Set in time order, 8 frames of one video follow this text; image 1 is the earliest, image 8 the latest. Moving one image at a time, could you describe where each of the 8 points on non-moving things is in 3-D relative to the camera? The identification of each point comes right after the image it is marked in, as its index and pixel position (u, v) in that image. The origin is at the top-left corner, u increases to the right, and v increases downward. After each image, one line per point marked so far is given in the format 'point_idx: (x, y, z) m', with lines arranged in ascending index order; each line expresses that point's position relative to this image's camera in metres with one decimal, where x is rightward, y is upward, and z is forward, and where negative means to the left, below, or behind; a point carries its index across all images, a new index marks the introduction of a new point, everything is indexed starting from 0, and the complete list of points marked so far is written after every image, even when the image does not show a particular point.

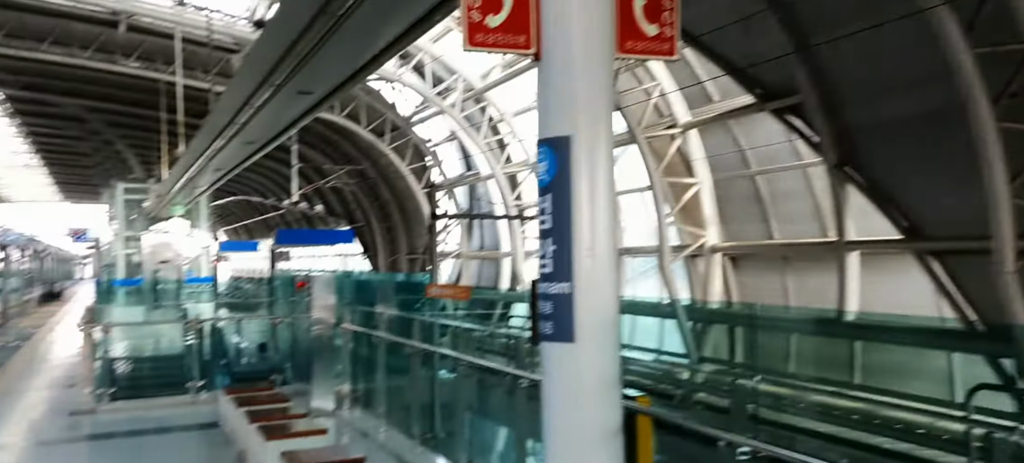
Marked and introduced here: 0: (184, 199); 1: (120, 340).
0: (-7.2, +0.7, +16.3) m
1: (-5.1, -1.4, +9.5) m
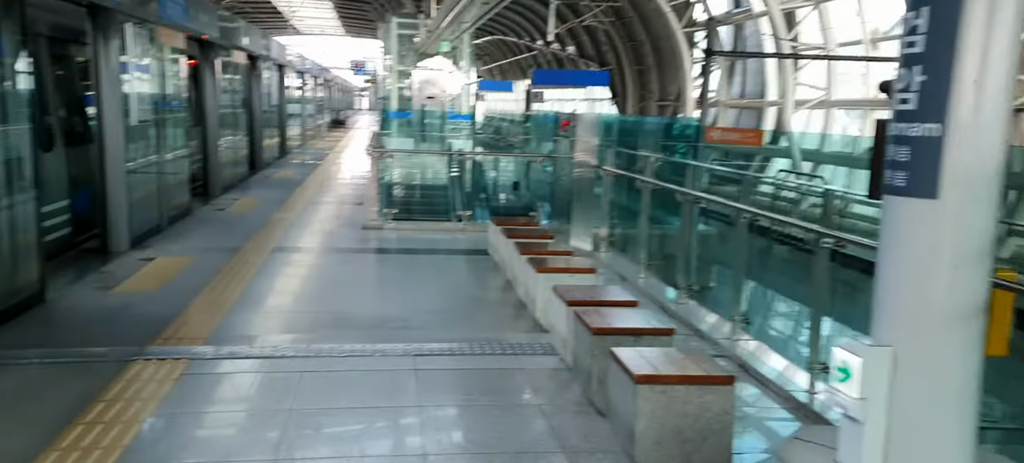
0: (-1.4, +4.4, +16.8) m
1: (-1.7, +0.9, +10.3) m
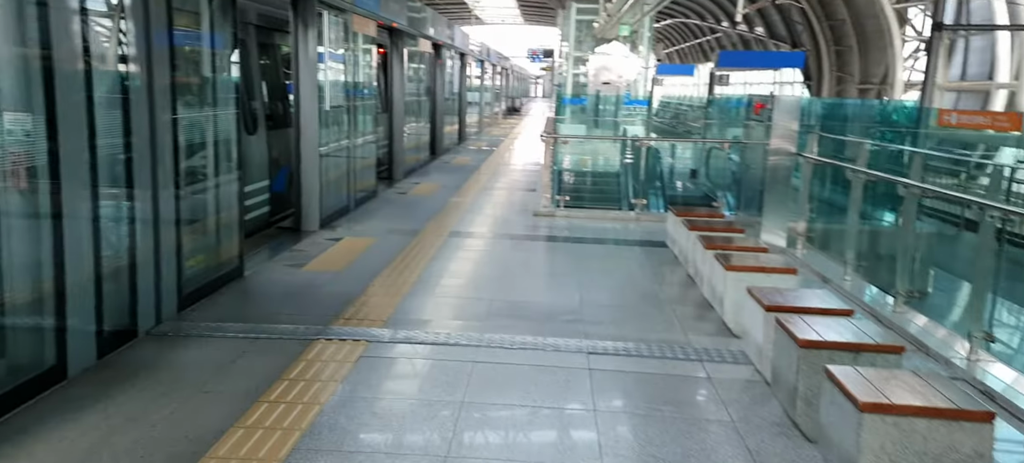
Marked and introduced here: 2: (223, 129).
0: (+2.6, +4.7, +16.3) m
1: (+0.8, +1.1, +10.1) m
2: (-2.1, +0.7, +5.3) m
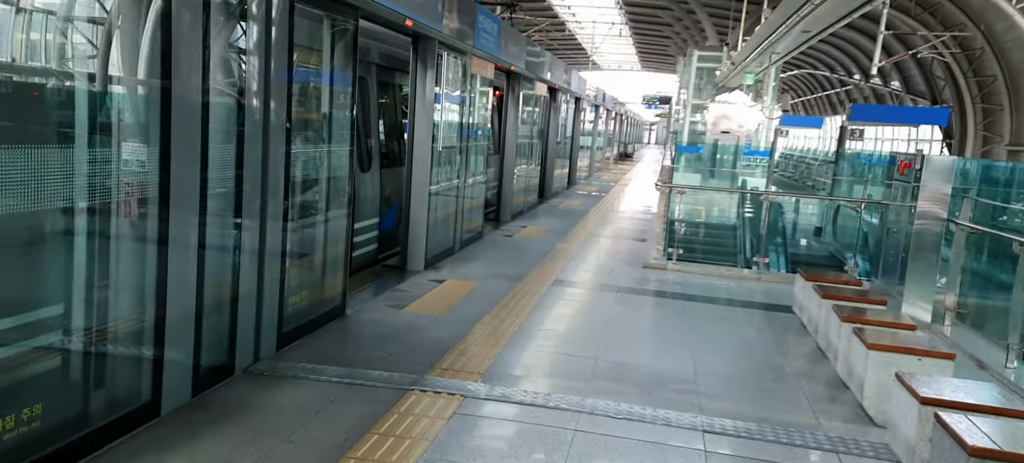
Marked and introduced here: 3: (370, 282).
0: (+5.2, +3.5, +15.7) m
1: (+2.3, +0.4, +9.6) m
2: (-1.3, +0.5, +5.2) m
3: (-1.3, -0.5, +6.8) m
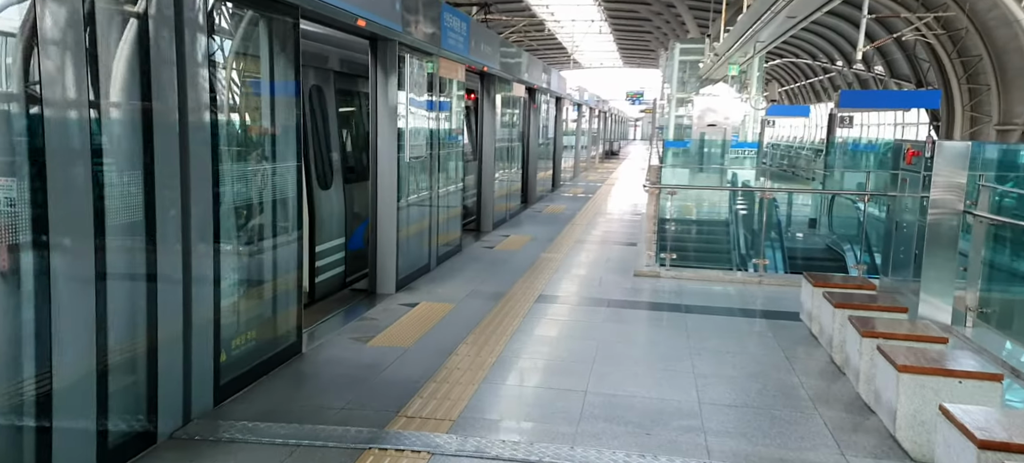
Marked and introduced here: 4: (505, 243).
0: (+4.7, +3.6, +15.1) m
1: (+2.0, +0.4, +9.1) m
2: (-1.5, +0.3, +4.6) m
3: (-1.5, -0.6, +6.2) m
4: (-0.1, -0.2, +9.9) m
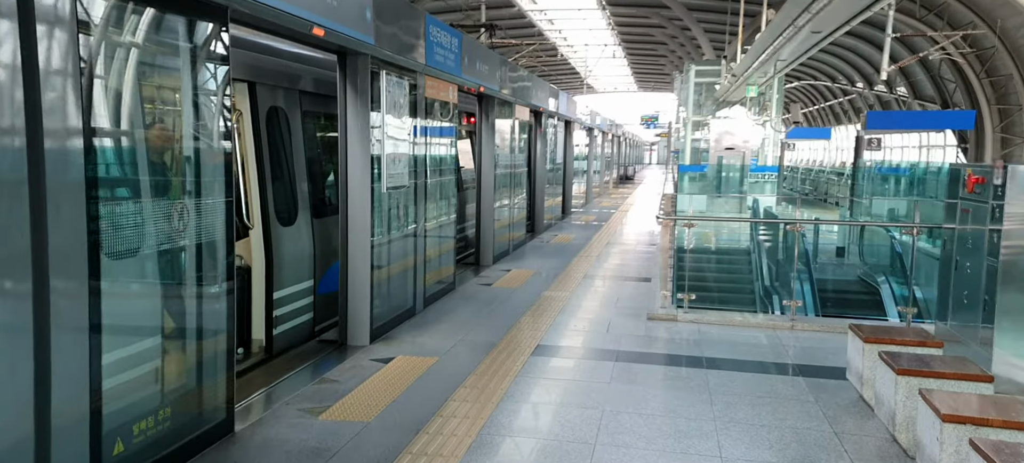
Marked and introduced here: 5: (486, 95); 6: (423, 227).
0: (+4.8, +3.0, +14.3) m
1: (+2.0, 0.0, +8.1) m
2: (-1.6, 0.0, +3.8) m
3: (-1.5, -1.0, +5.3) m
4: (-0.1, -0.6, +9.0) m
5: (-0.3, +1.8, +9.6) m
6: (-0.9, 0.0, +7.3) m
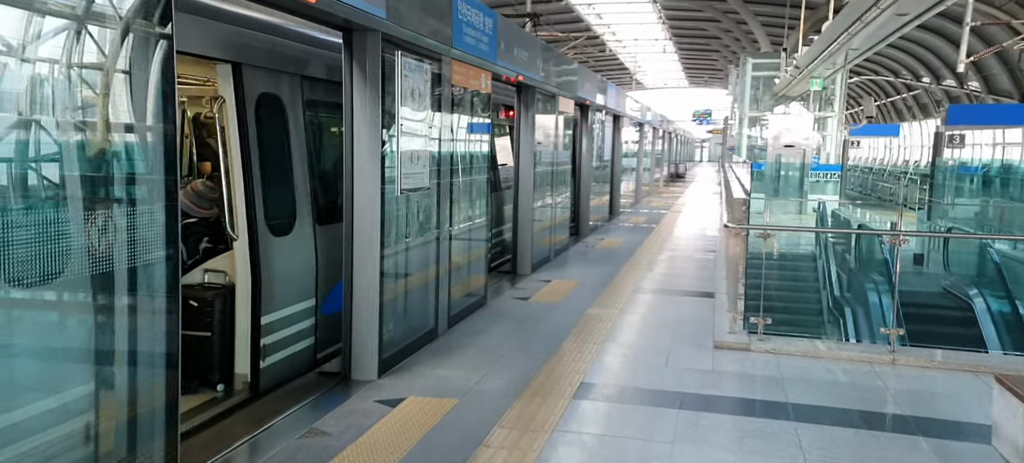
0: (+5.6, +2.9, +12.9) m
1: (+2.4, -0.1, +7.0) m
2: (-1.4, -0.1, +2.9) m
3: (-1.3, -1.0, +4.4) m
4: (+0.4, -0.7, +7.9) m
5: (+0.2, +1.7, +8.6) m
6: (-0.5, 0.0, +6.3) m
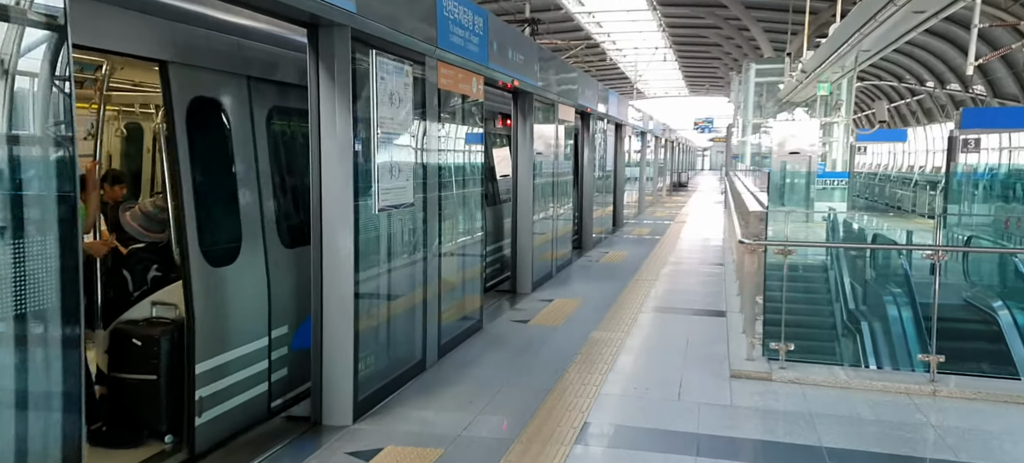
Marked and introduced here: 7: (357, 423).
0: (+5.6, +2.7, +12.4) m
1: (+2.4, -0.3, +6.4) m
2: (-1.5, -0.2, +2.3) m
3: (-1.4, -1.2, +3.8) m
4: (+0.3, -0.8, +7.4) m
5: (+0.1, +1.5, +8.1) m
6: (-0.6, -0.2, +5.7) m
7: (-0.9, -1.1, +4.3) m
